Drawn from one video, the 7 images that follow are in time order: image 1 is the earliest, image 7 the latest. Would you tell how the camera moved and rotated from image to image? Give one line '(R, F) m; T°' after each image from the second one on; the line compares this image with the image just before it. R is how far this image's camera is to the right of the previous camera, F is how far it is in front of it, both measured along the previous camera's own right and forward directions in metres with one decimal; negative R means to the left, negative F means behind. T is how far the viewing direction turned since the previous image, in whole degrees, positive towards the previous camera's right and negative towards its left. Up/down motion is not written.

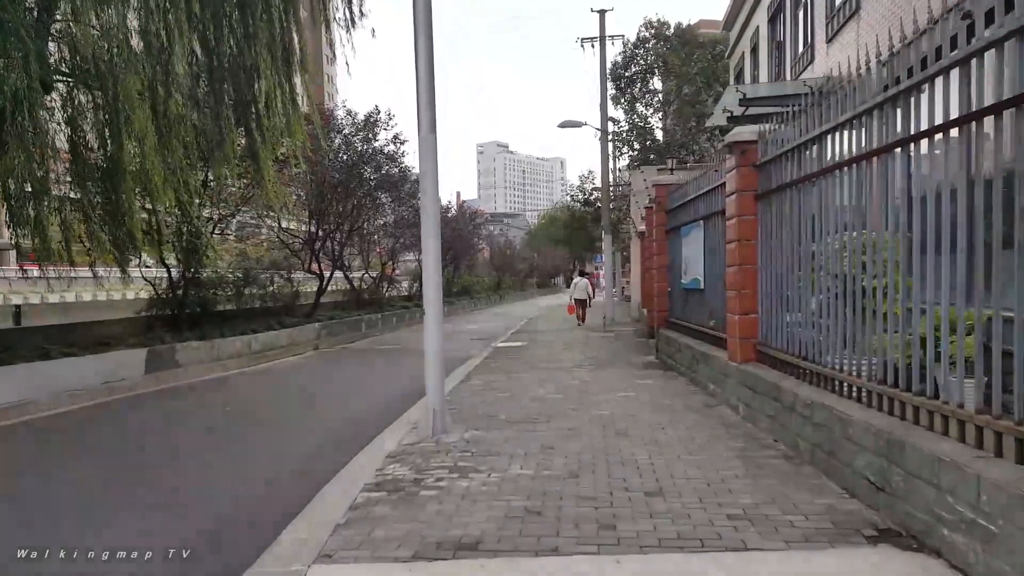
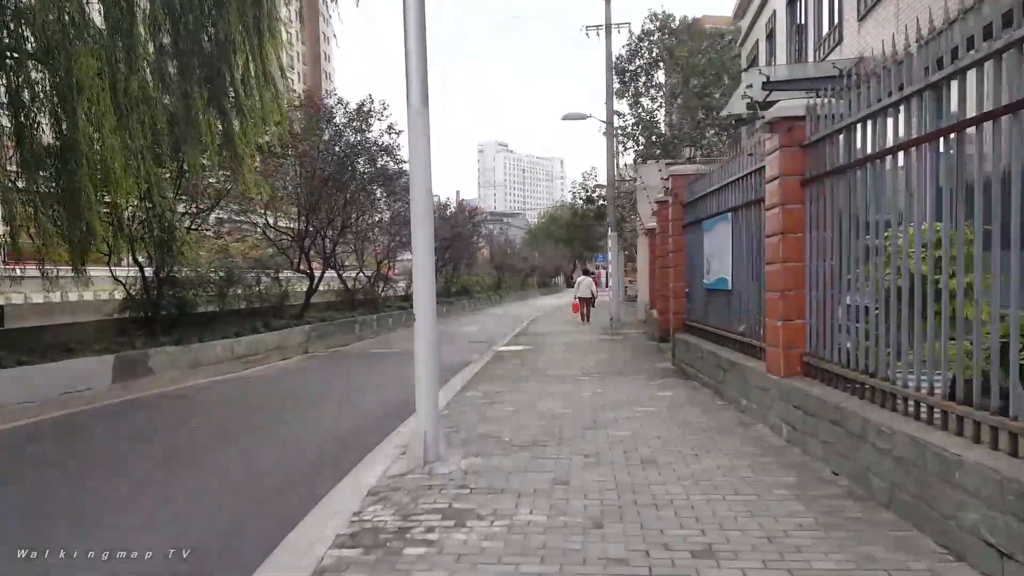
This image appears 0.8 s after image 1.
(-0.1, +1.1) m; 0°
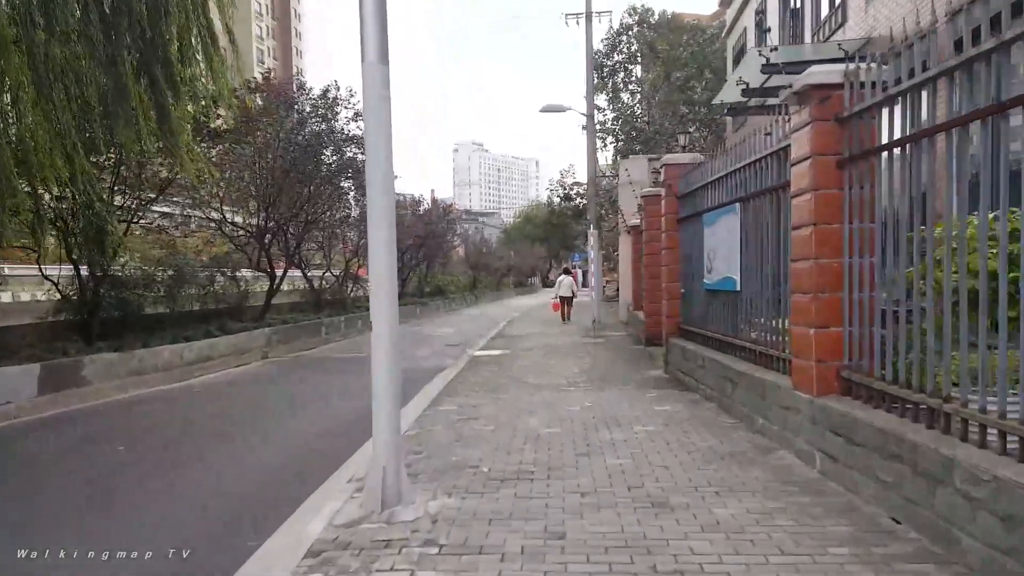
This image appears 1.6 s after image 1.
(0.0, +1.1) m; +2°
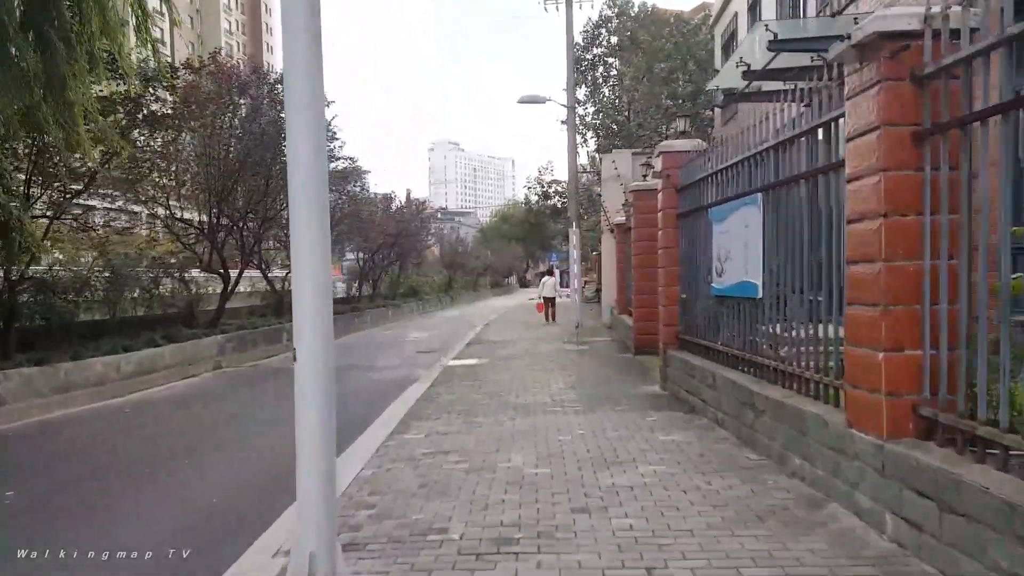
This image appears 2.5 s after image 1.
(0.0, +1.3) m; +2°
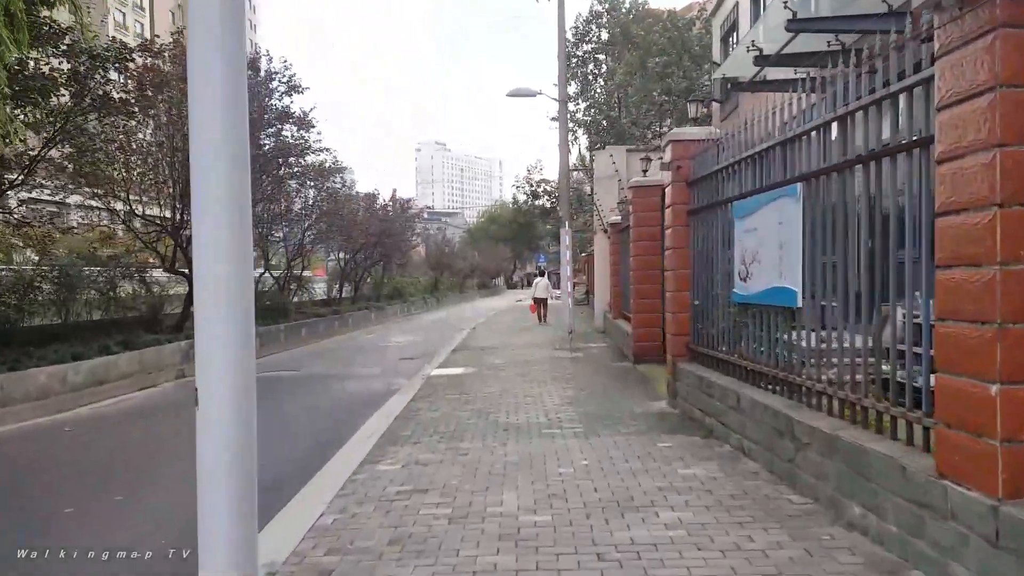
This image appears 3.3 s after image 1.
(0.0, +1.0) m; +1°
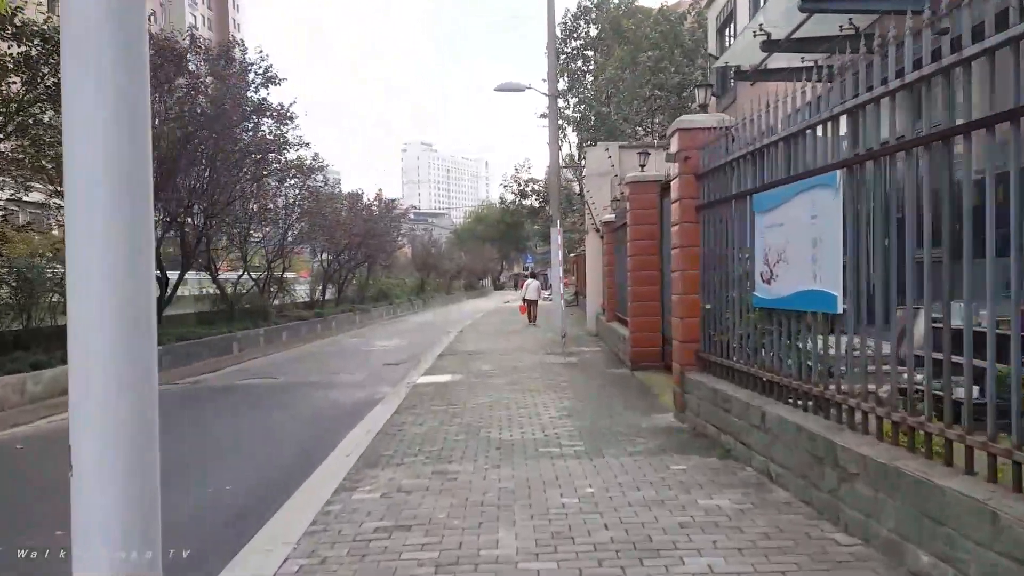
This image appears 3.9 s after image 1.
(-0.1, +0.7) m; +1°
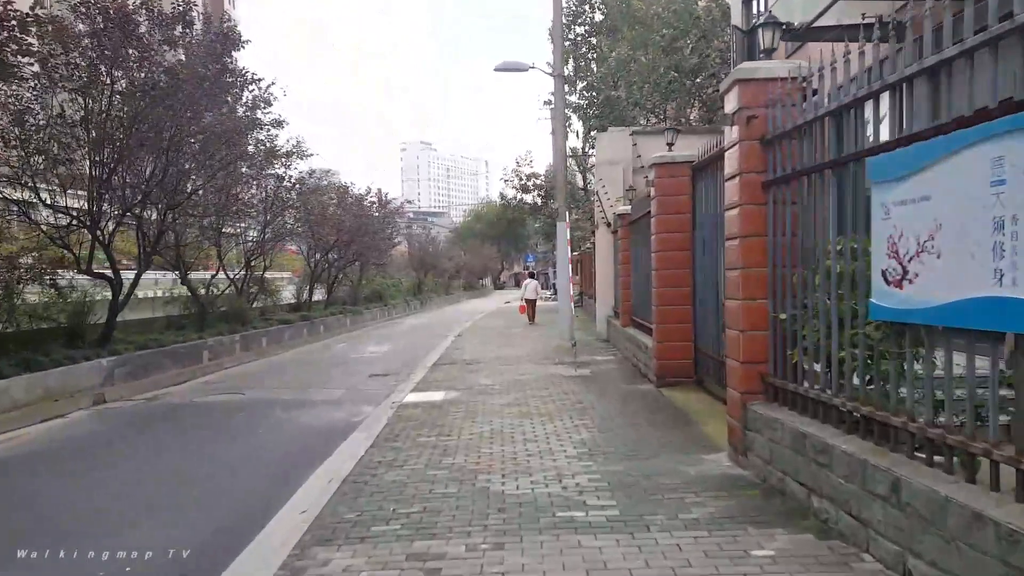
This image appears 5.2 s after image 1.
(-0.1, +1.8) m; 0°
